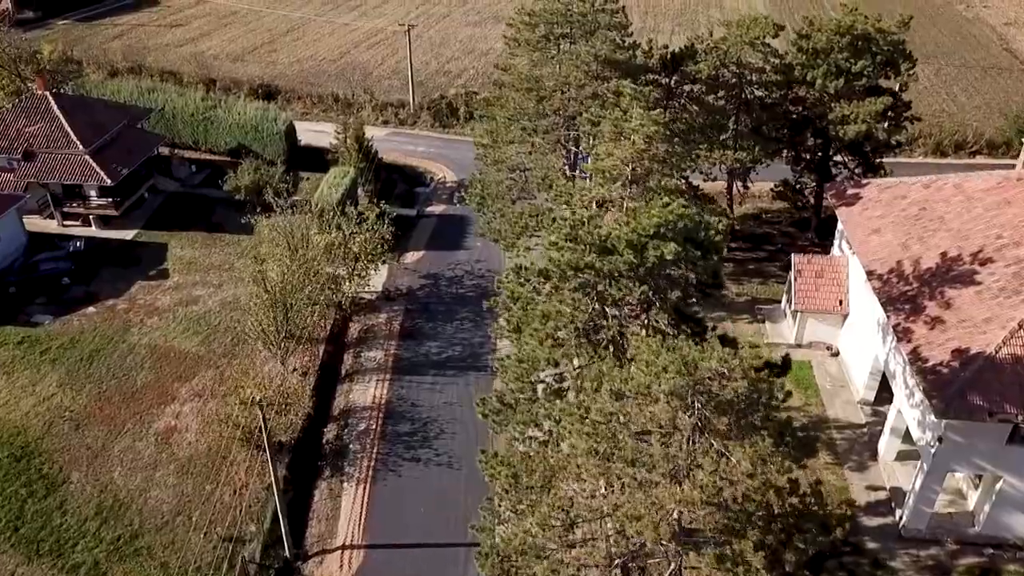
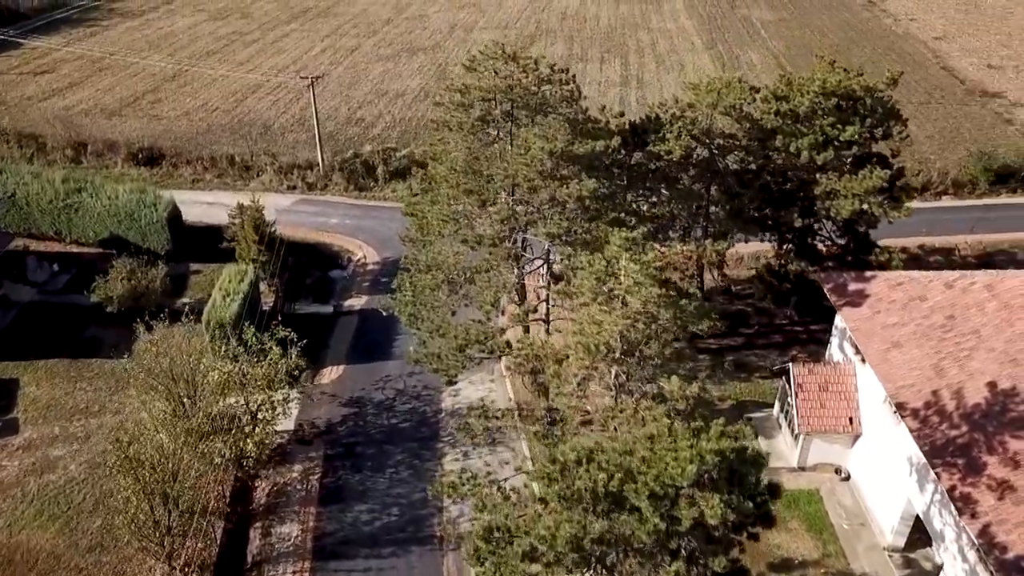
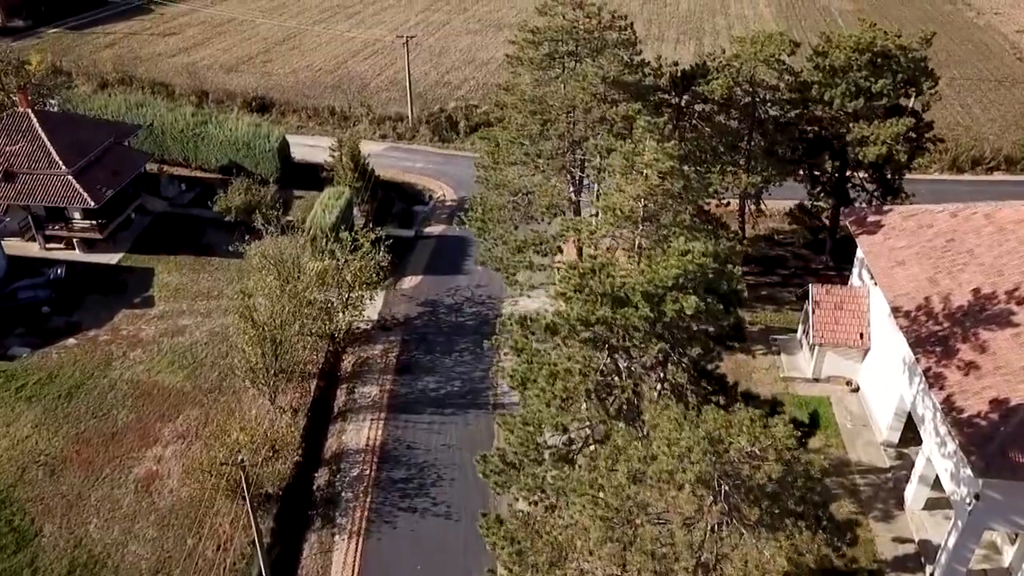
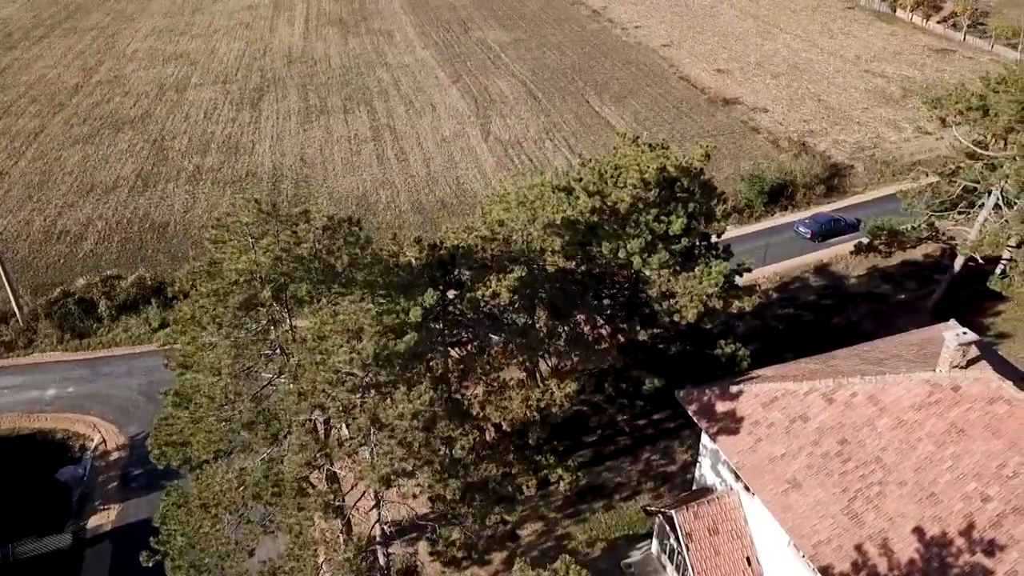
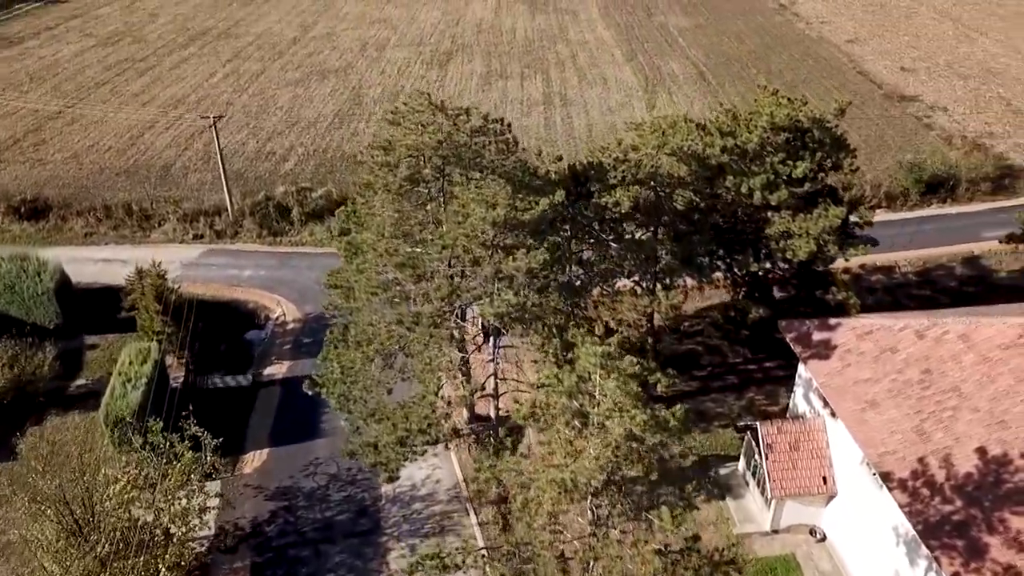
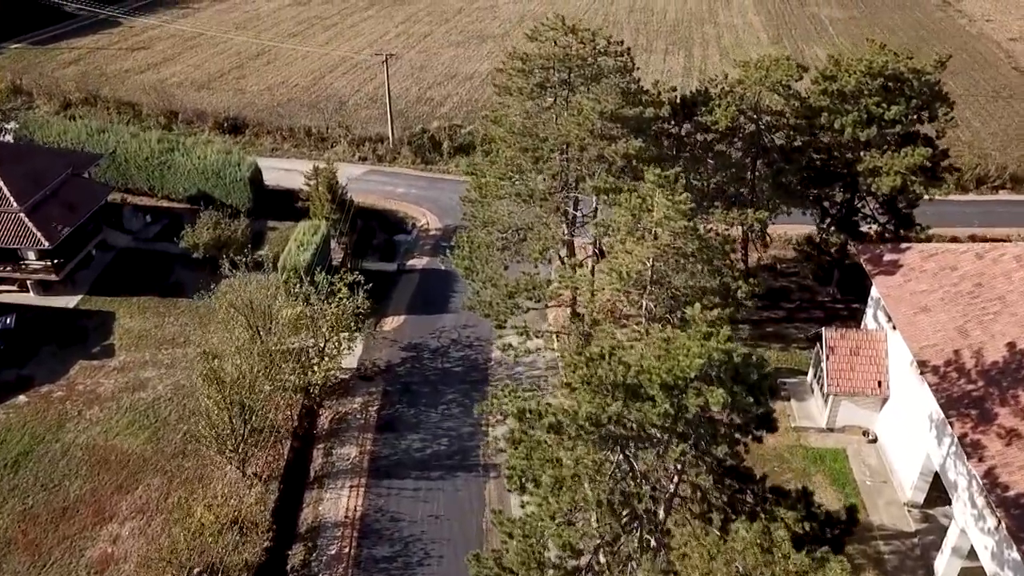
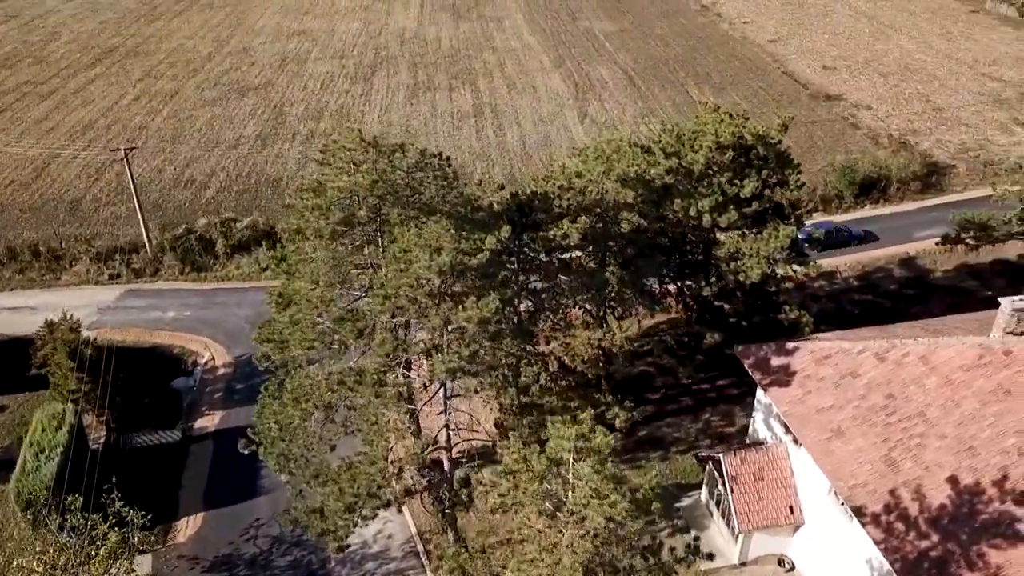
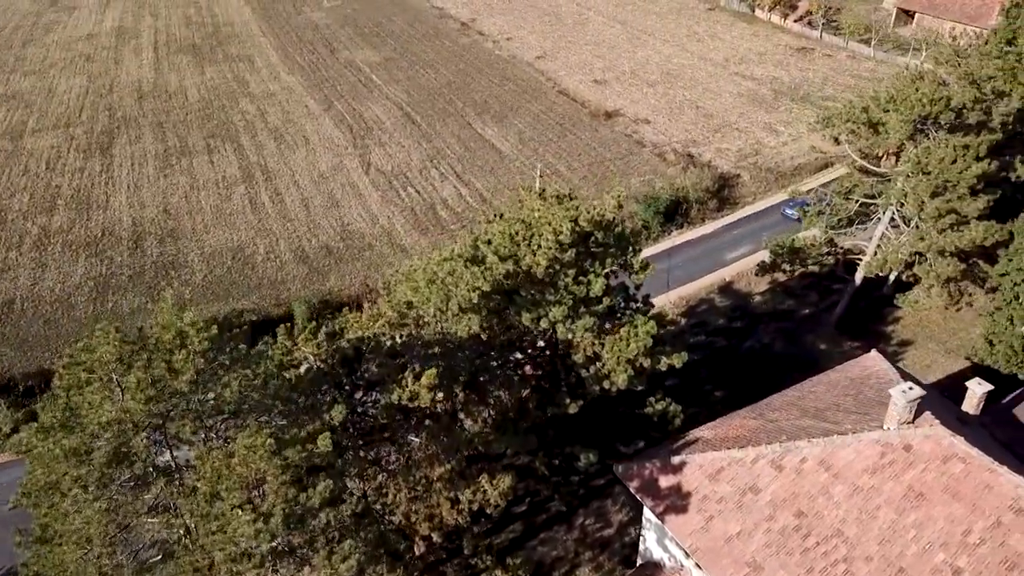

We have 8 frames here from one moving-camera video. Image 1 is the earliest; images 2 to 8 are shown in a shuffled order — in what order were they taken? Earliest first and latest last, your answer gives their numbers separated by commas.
3, 6, 2, 5, 7, 4, 8
